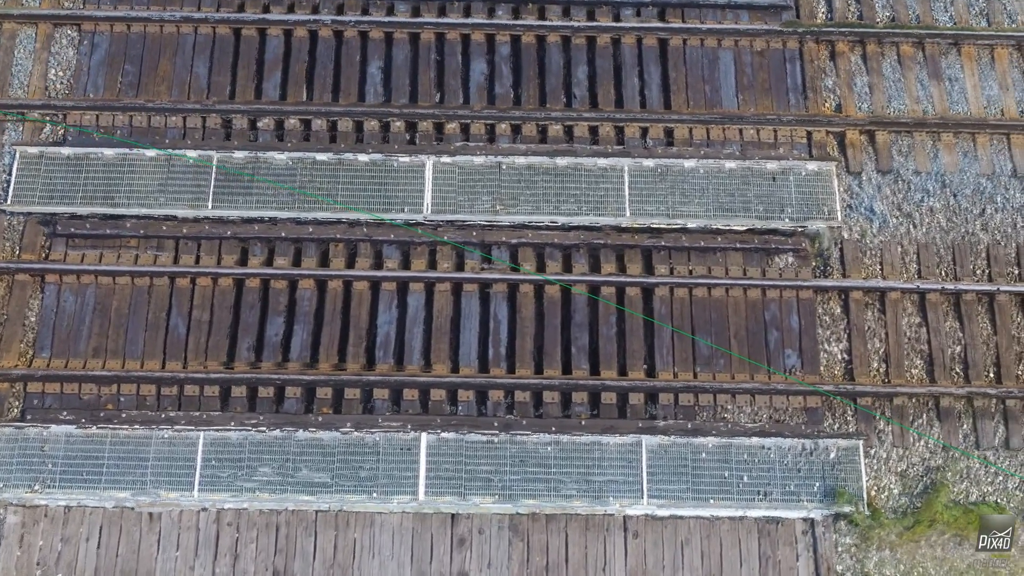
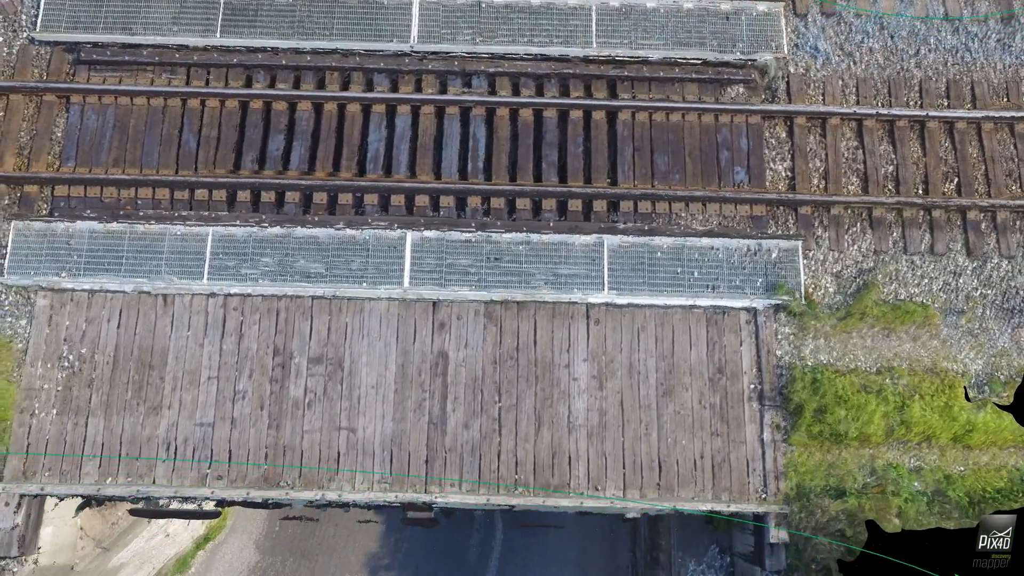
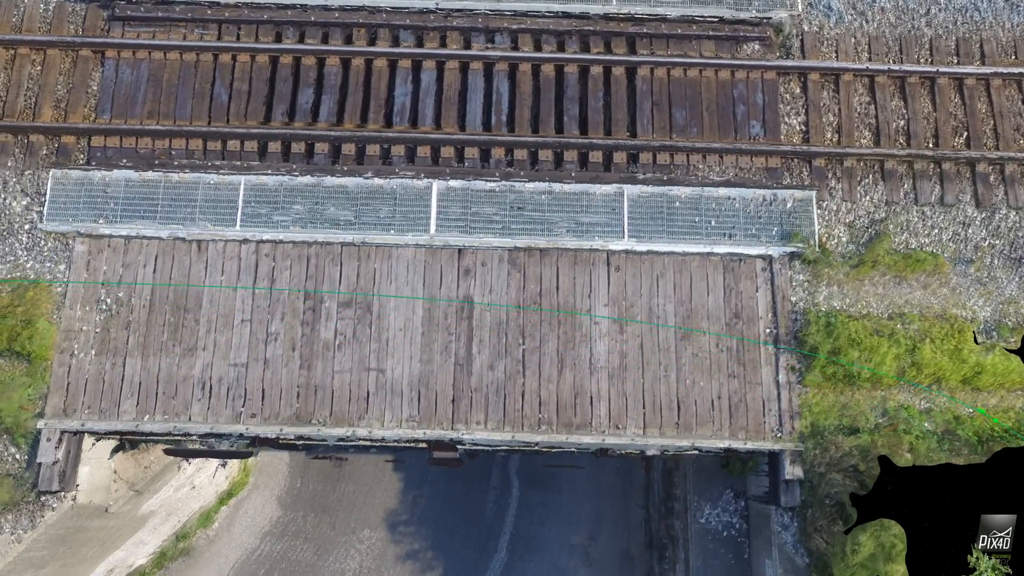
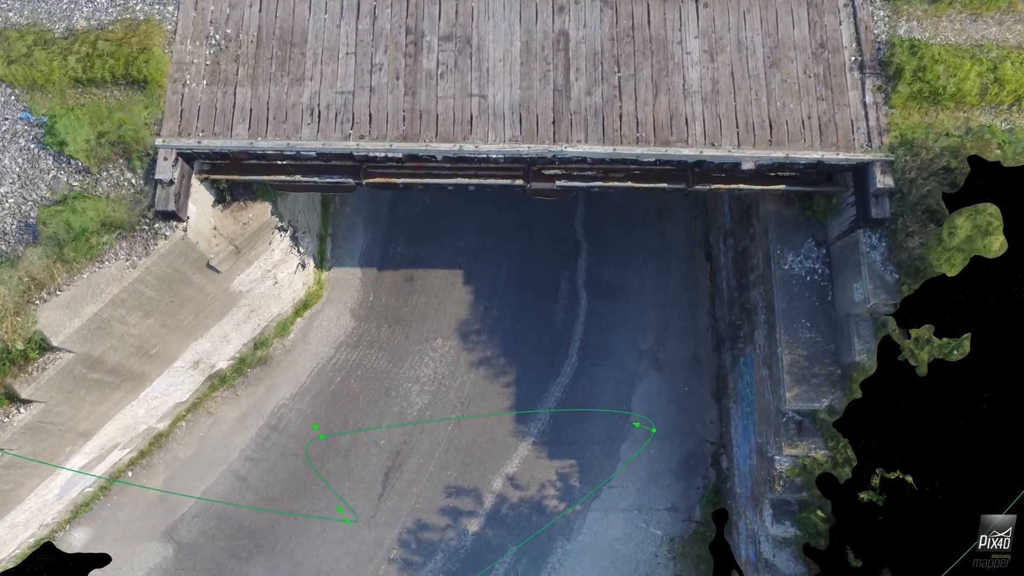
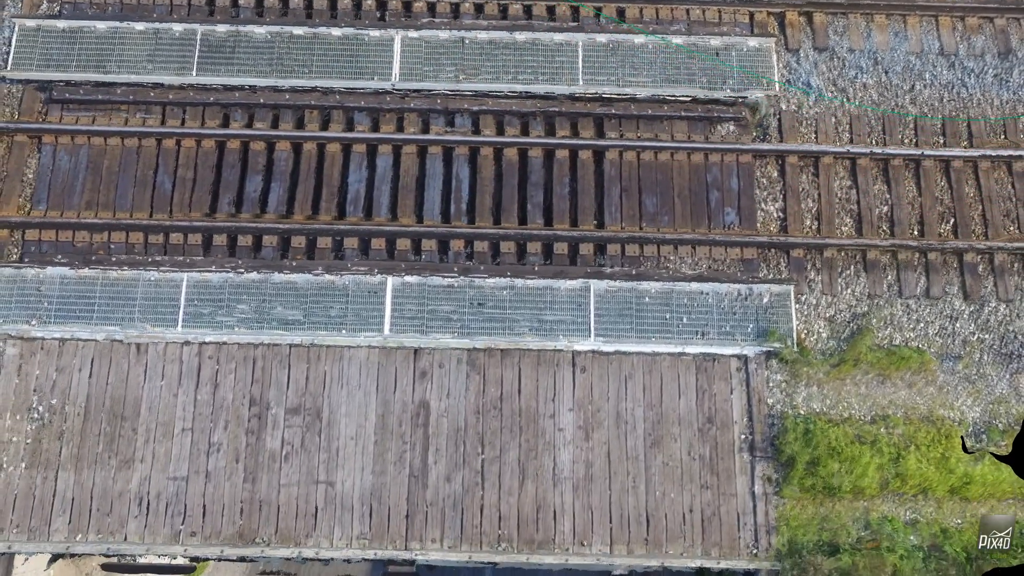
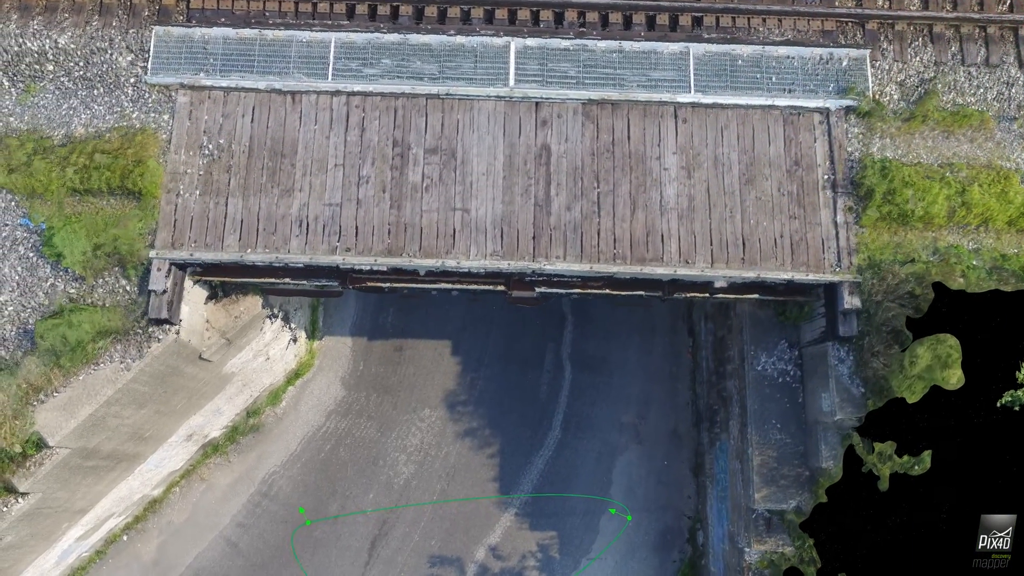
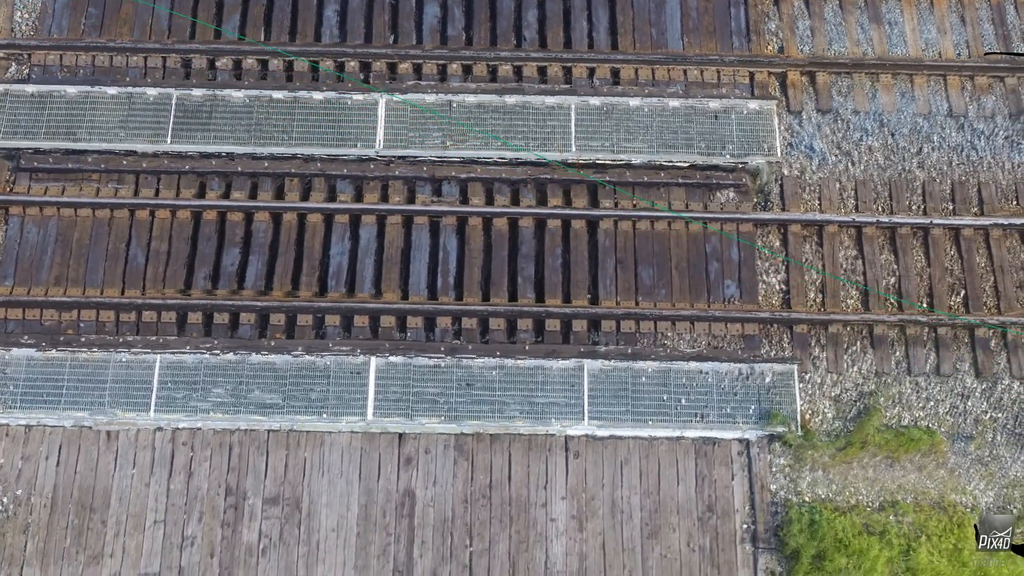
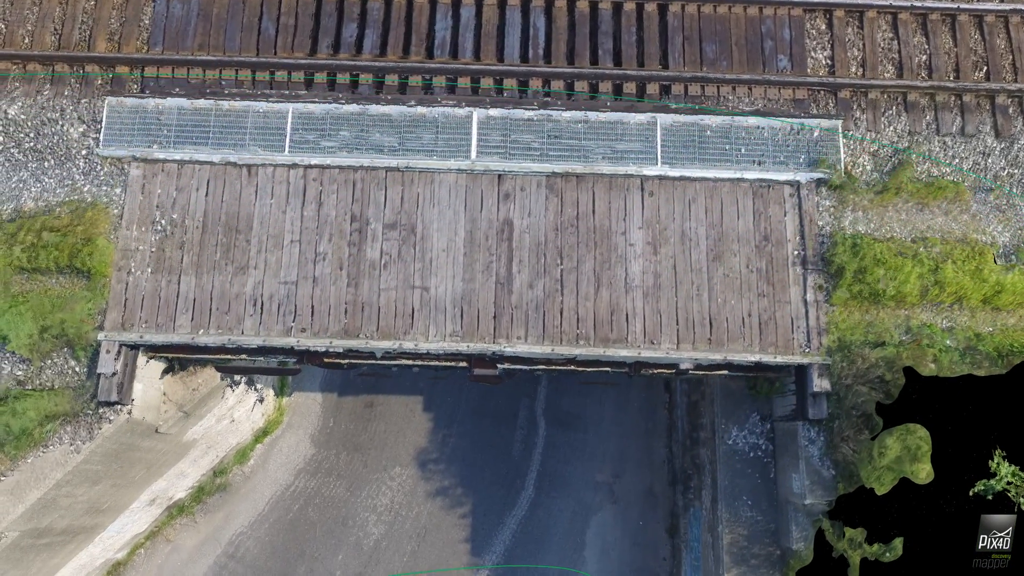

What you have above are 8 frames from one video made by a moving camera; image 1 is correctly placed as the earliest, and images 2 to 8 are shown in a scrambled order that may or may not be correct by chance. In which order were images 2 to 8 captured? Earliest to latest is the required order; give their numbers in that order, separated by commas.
7, 5, 2, 3, 8, 6, 4
